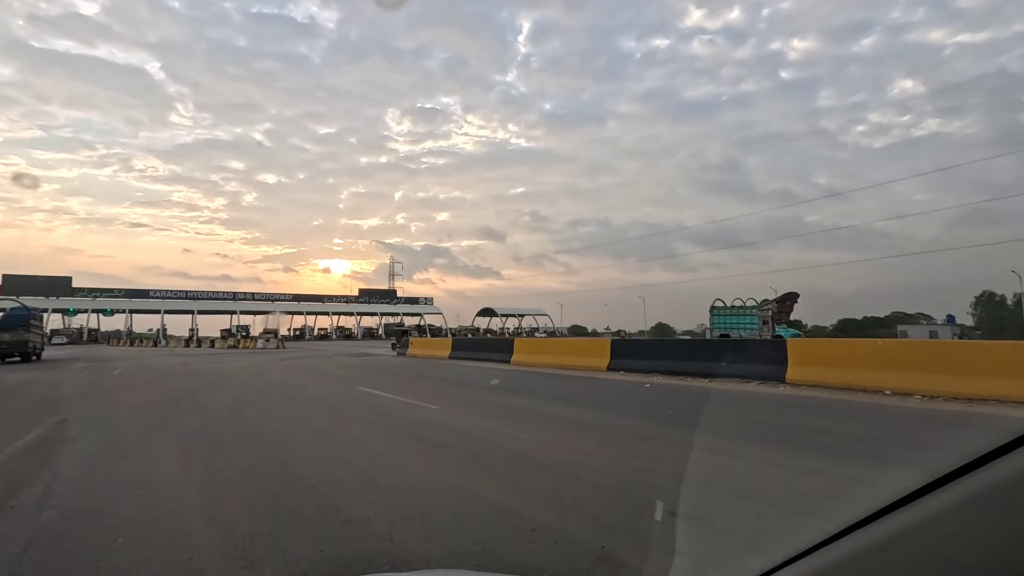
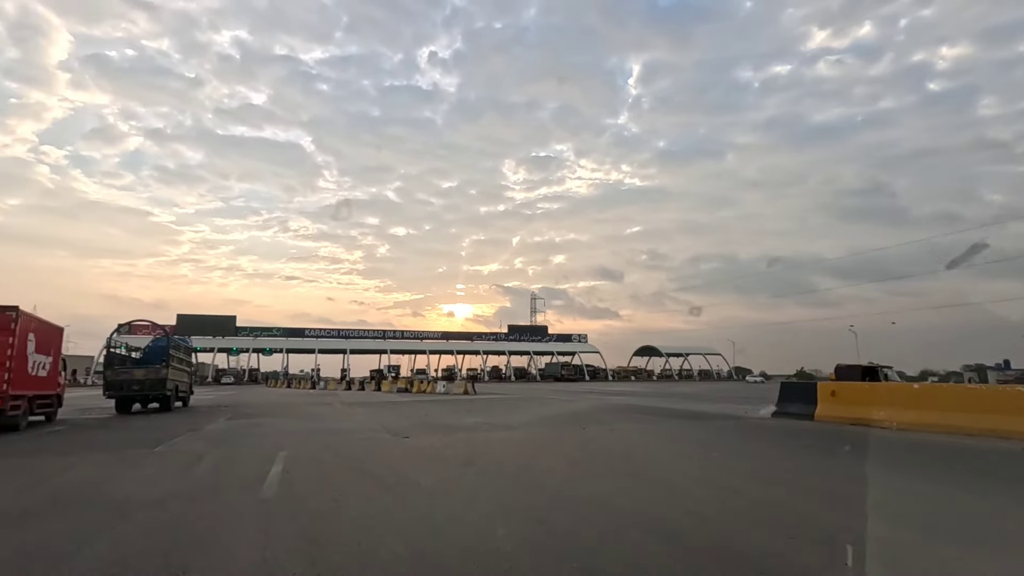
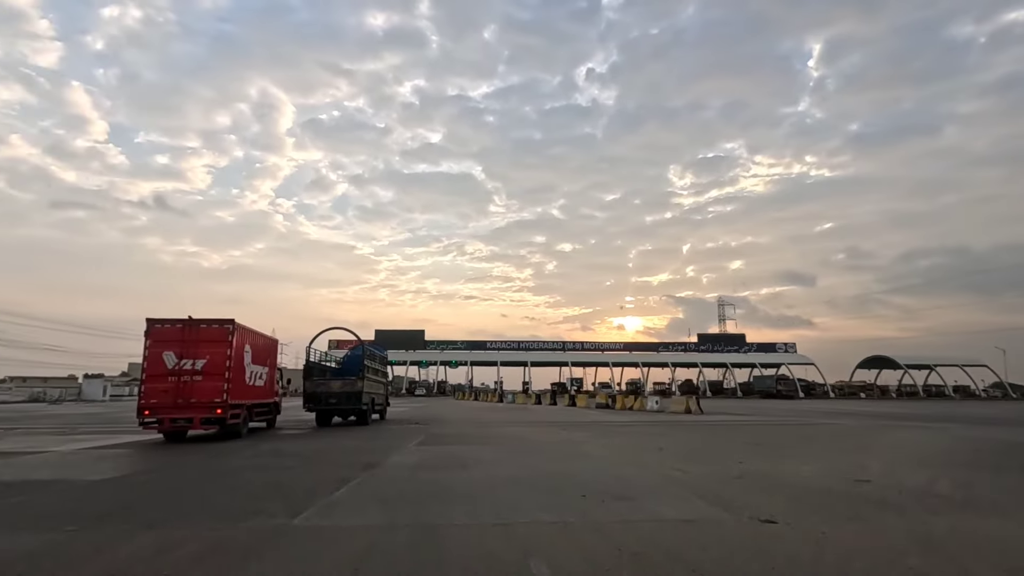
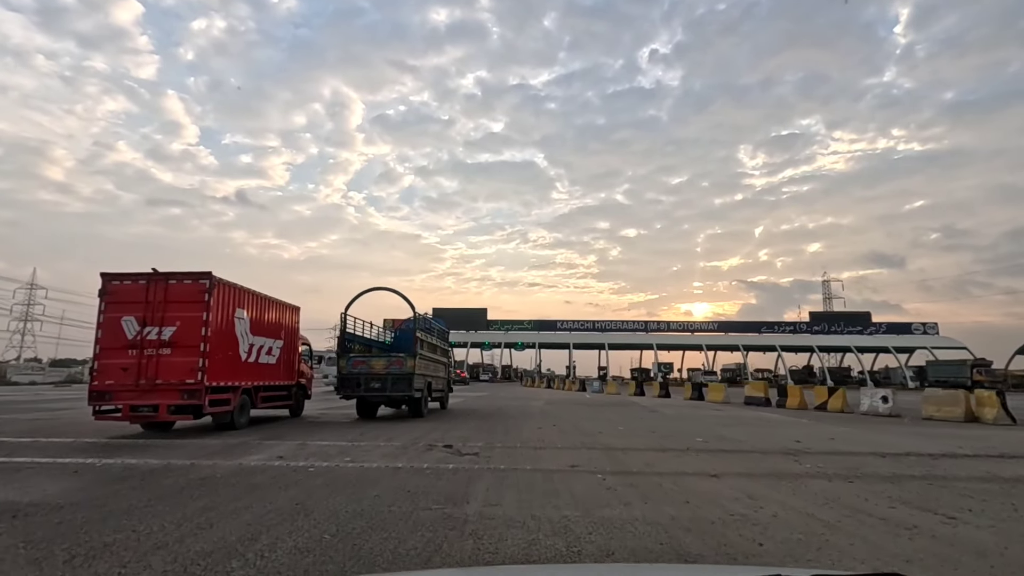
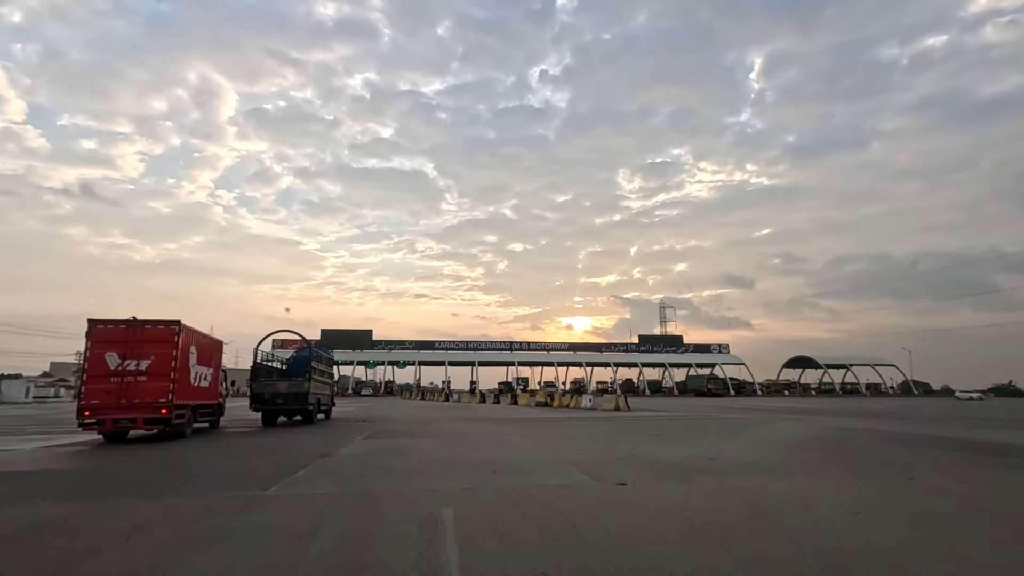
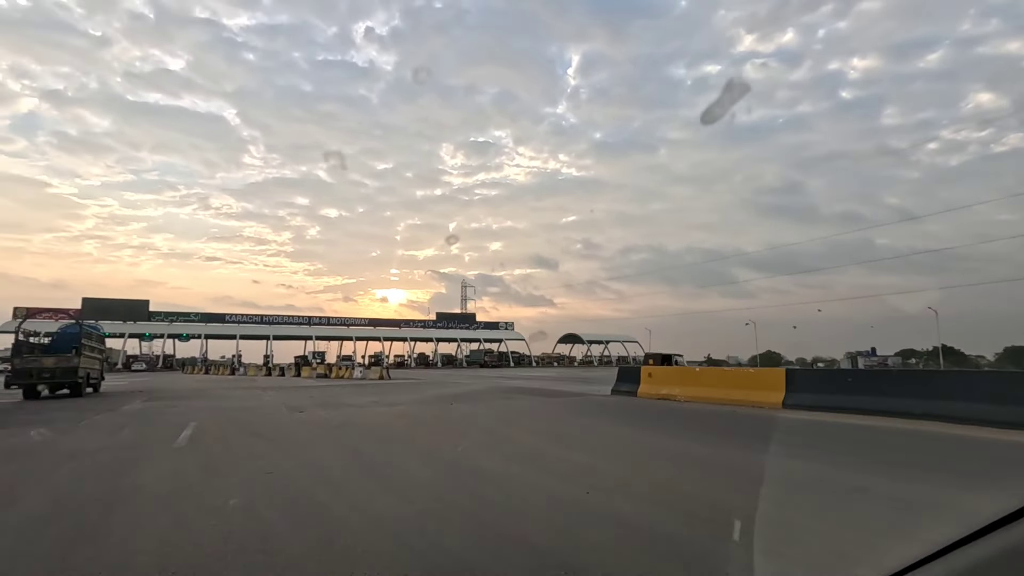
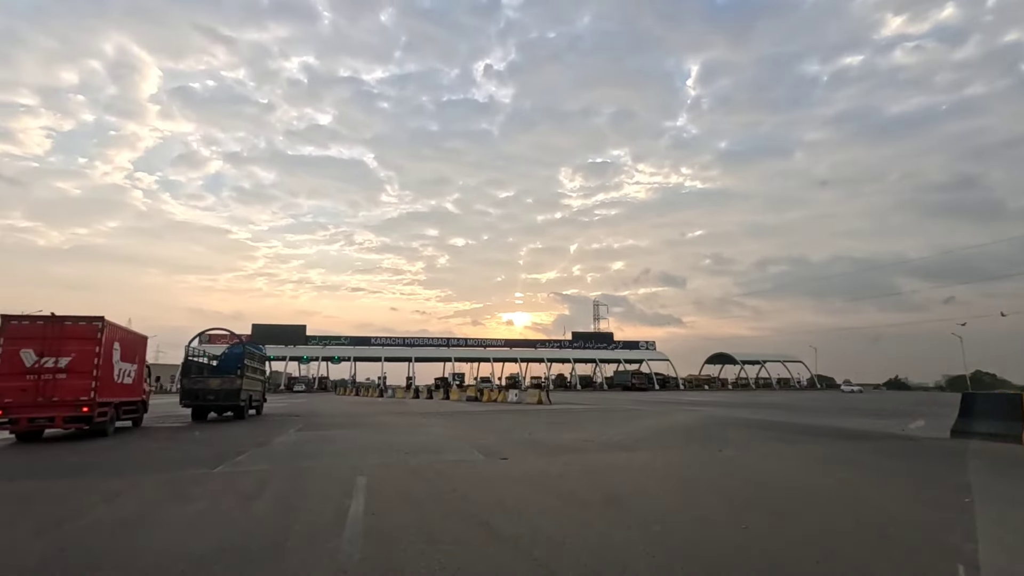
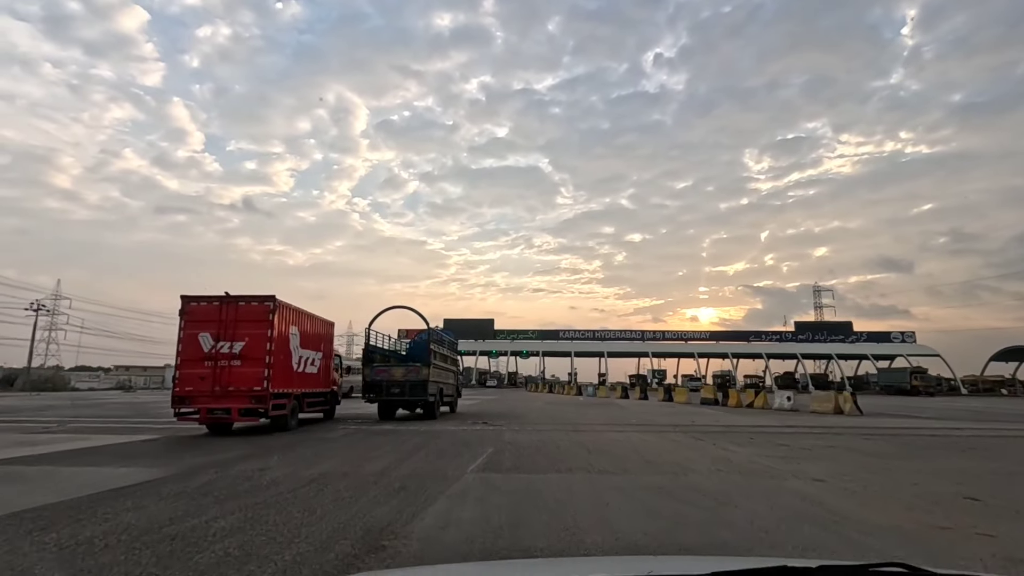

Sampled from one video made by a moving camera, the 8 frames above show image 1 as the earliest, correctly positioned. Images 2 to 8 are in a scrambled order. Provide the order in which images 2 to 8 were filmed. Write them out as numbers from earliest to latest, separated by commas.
6, 2, 7, 5, 3, 8, 4
